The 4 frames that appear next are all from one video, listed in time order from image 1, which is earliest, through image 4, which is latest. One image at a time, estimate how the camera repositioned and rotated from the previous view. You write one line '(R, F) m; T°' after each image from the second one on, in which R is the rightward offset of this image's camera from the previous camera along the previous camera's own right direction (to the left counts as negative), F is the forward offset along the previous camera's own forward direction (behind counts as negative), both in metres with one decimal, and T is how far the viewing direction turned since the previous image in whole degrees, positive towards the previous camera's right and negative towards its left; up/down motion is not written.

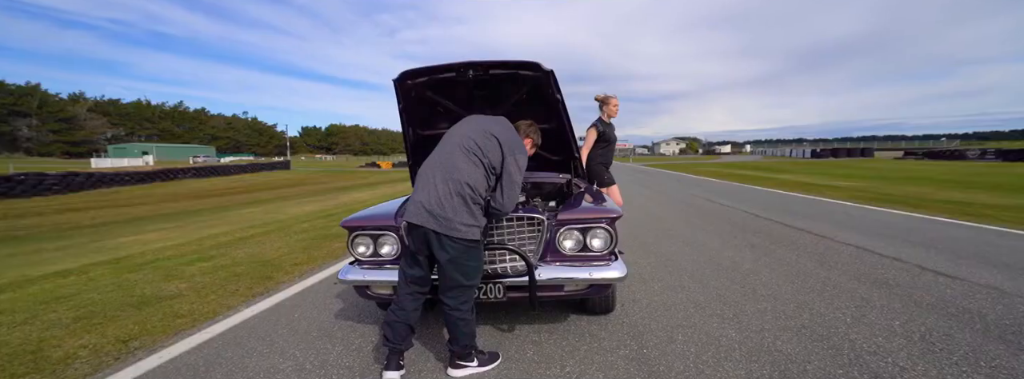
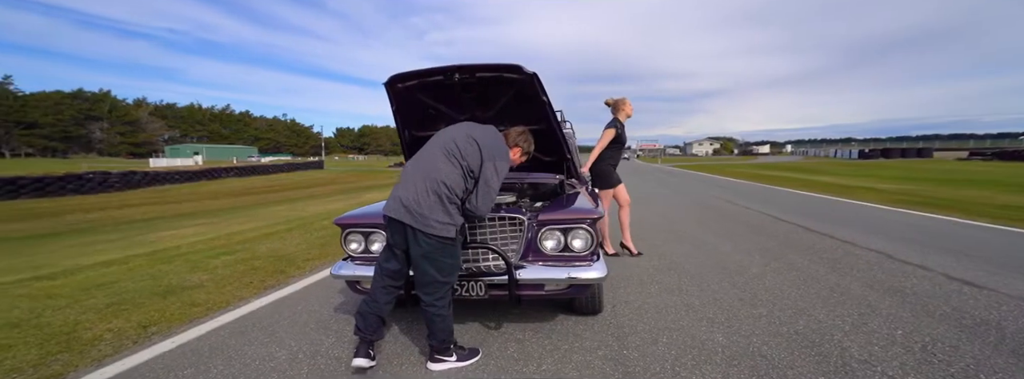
(+0.3, 0.0) m; -4°
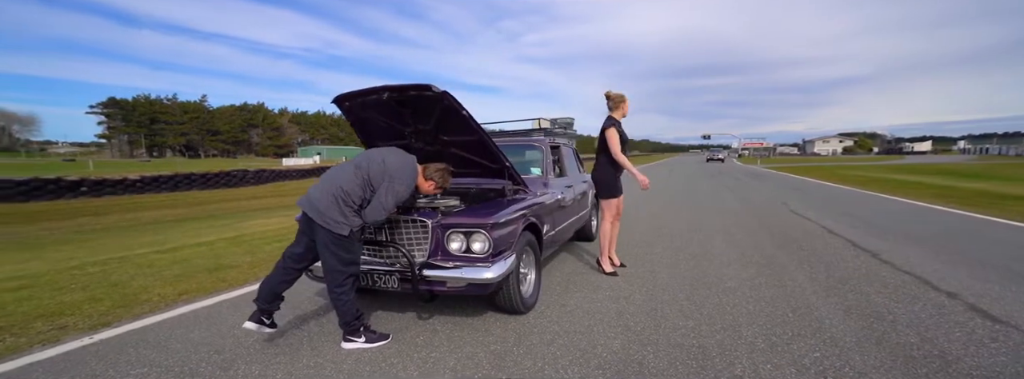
(+1.2, -0.1) m; -11°
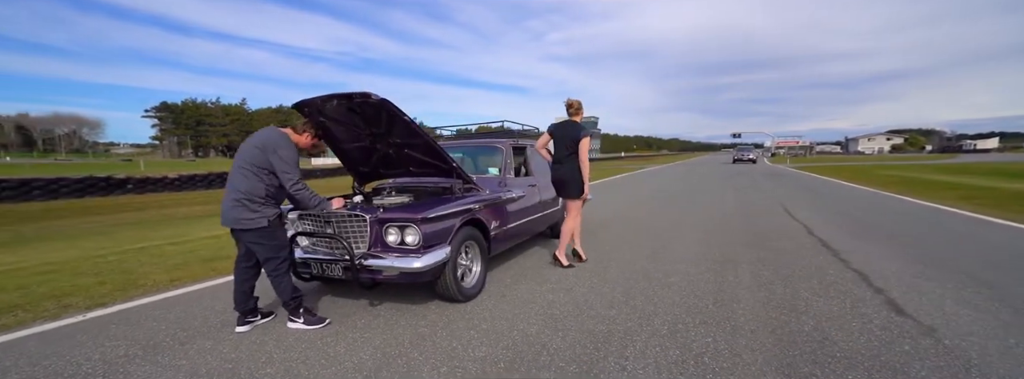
(+0.7, -0.3) m; -2°
